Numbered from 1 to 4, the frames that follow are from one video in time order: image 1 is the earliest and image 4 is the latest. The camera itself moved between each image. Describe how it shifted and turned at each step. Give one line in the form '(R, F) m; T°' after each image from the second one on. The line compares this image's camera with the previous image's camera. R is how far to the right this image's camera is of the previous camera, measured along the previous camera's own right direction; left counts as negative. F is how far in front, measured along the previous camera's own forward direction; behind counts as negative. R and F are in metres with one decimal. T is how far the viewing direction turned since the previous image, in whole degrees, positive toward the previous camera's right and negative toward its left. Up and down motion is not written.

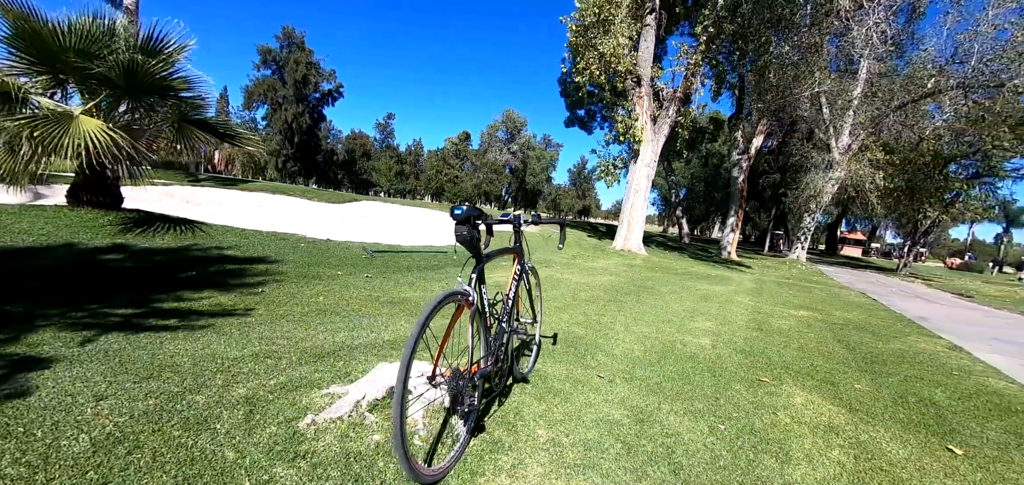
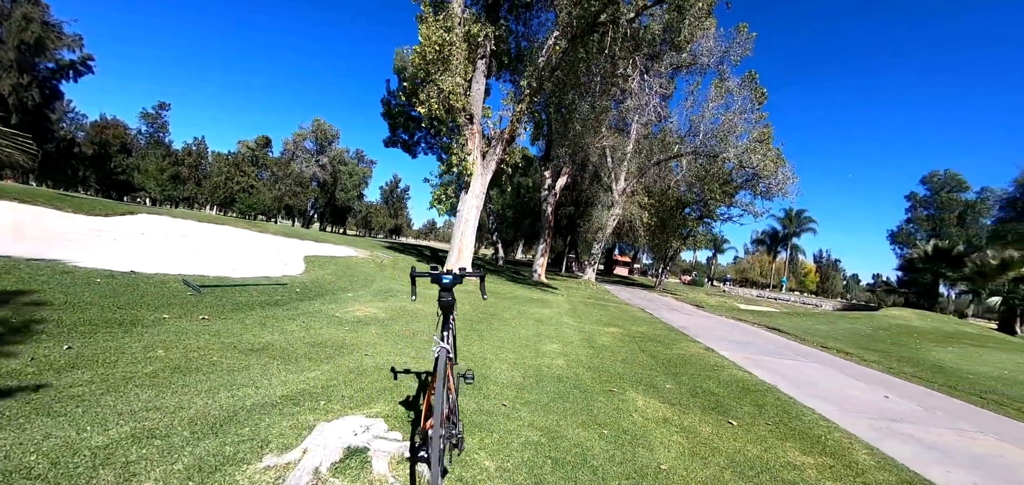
(-0.9, -0.2) m; +24°
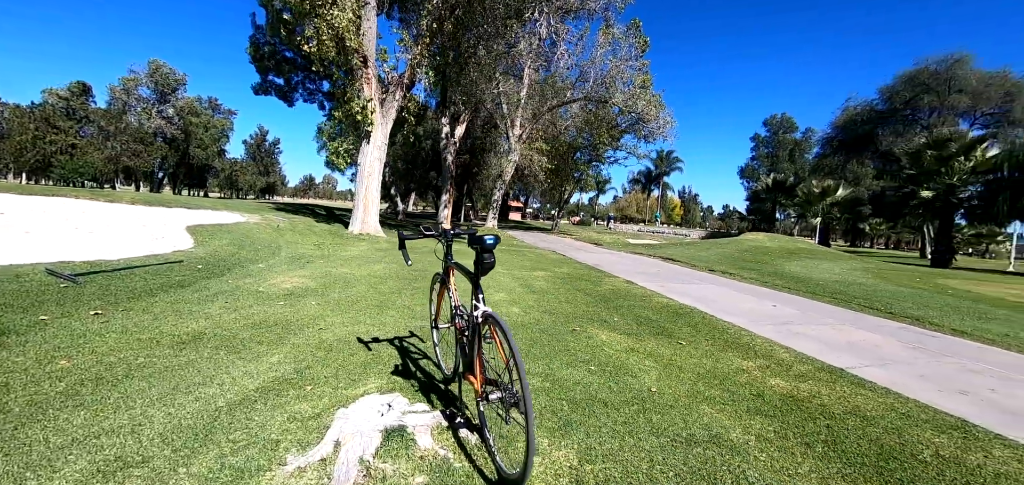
(-0.7, +0.2) m; +14°
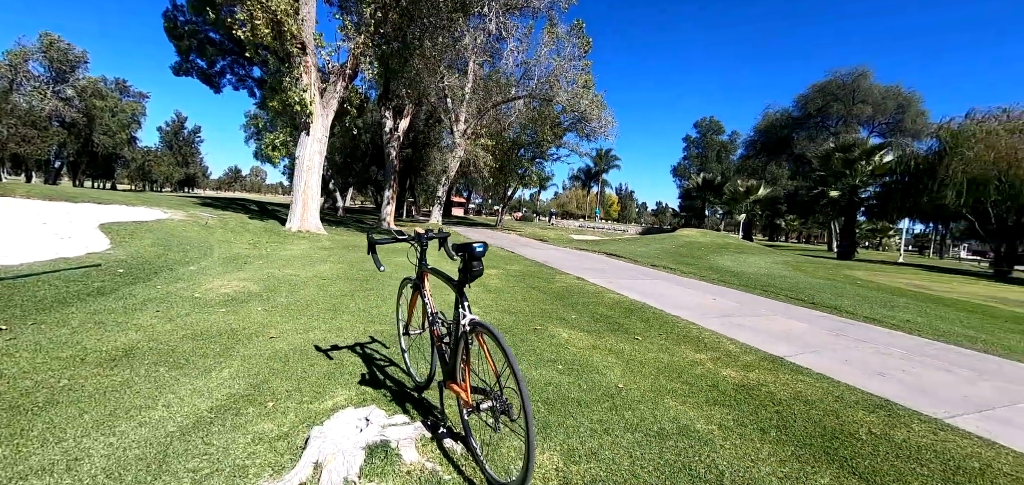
(-0.2, 0.0) m; +8°
